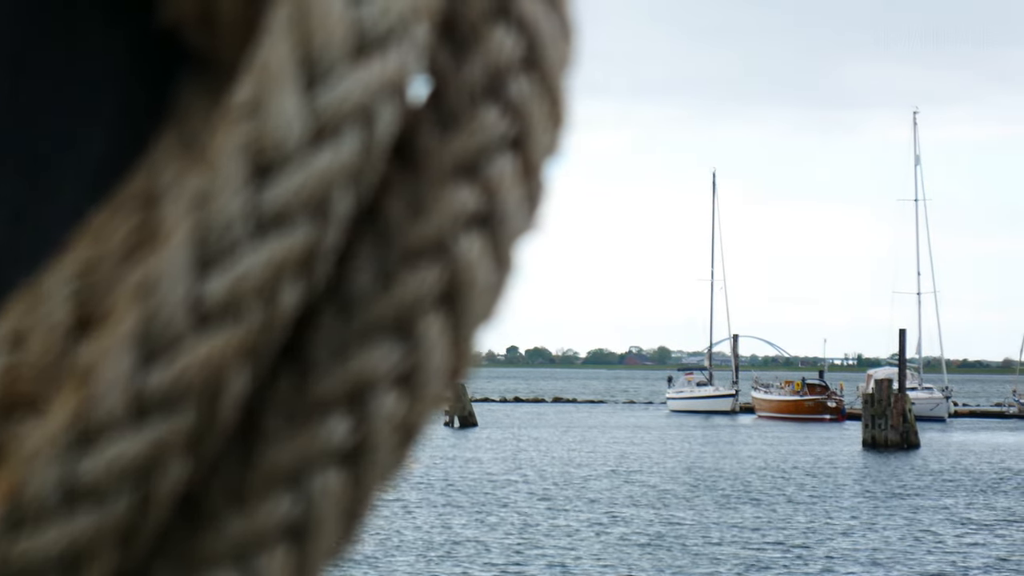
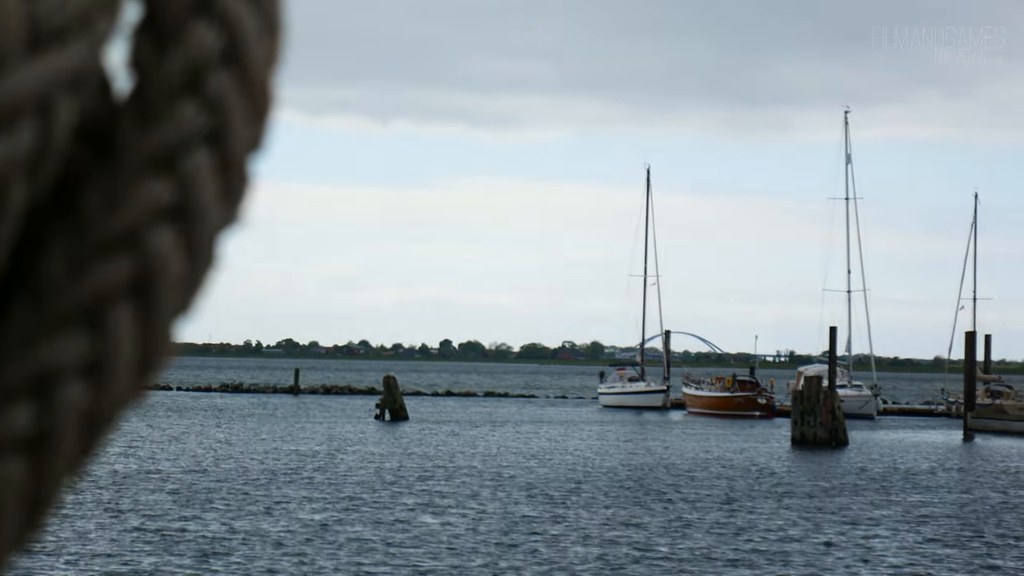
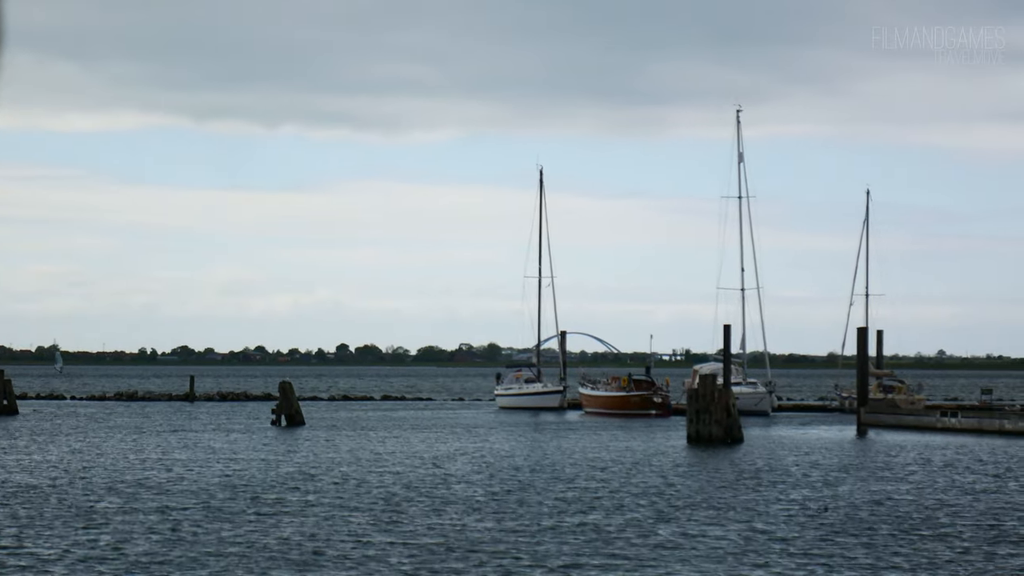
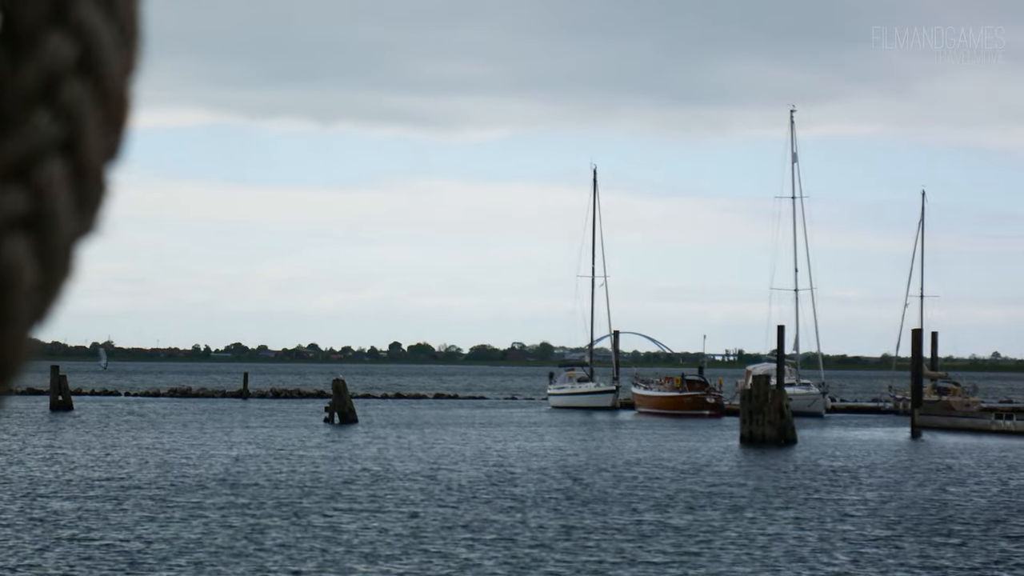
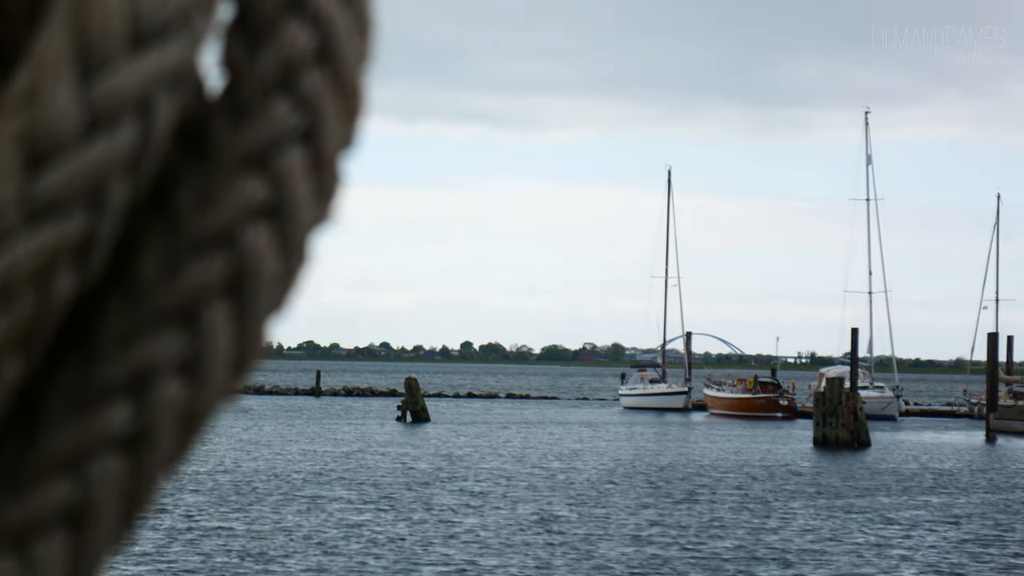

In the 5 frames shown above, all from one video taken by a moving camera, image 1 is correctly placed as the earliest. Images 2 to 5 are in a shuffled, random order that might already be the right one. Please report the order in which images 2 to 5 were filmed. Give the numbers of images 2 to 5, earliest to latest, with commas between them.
5, 2, 4, 3
